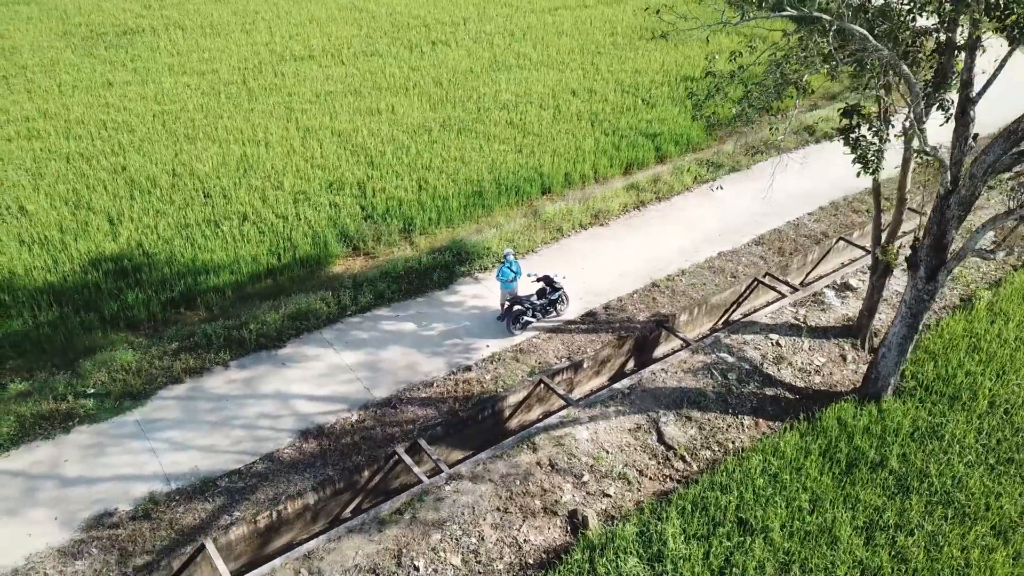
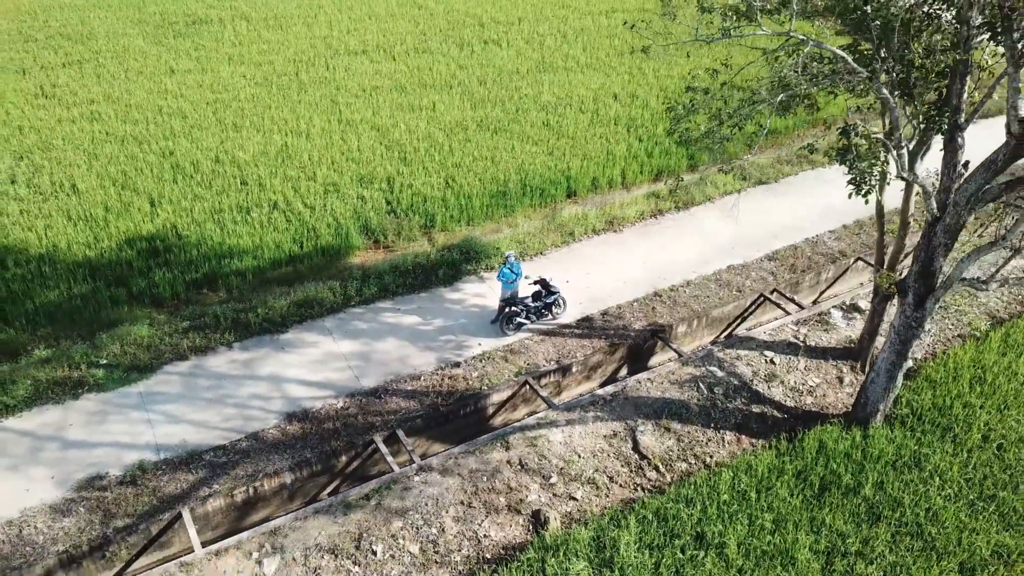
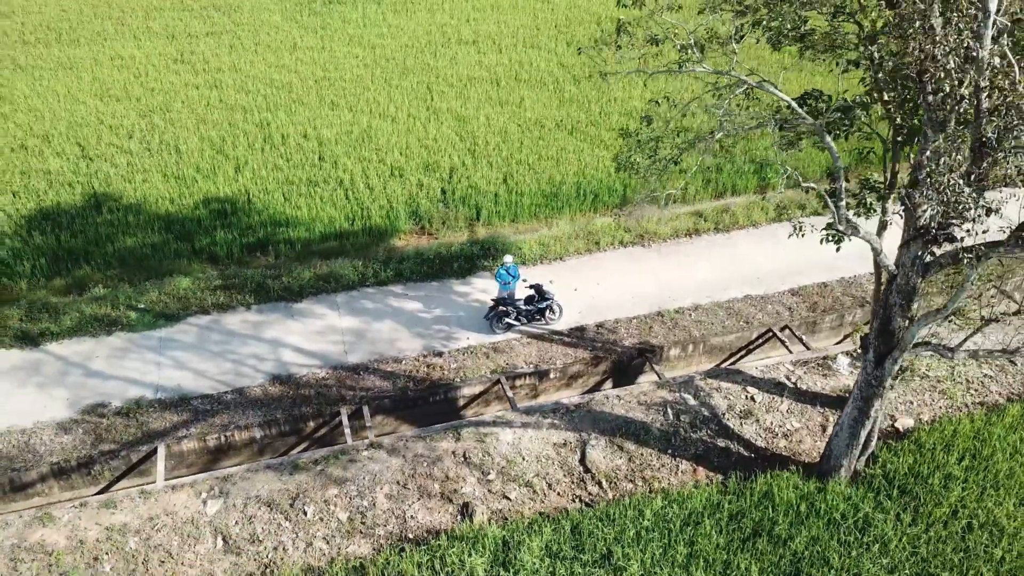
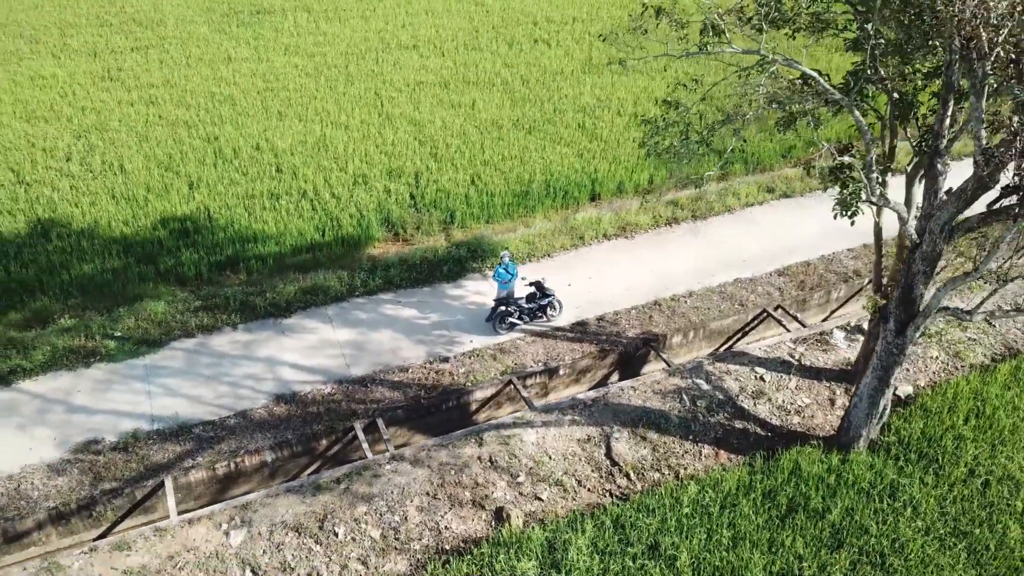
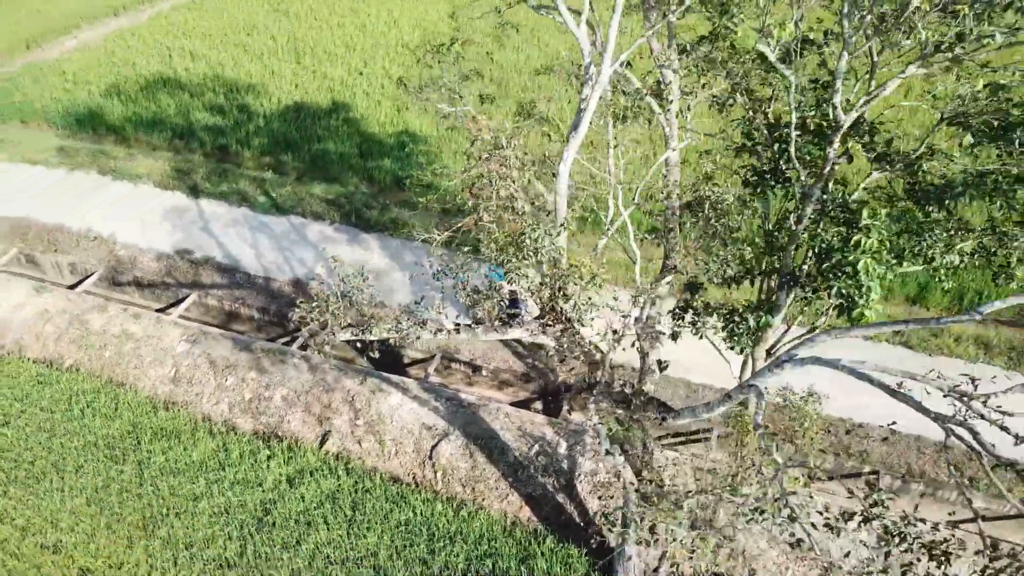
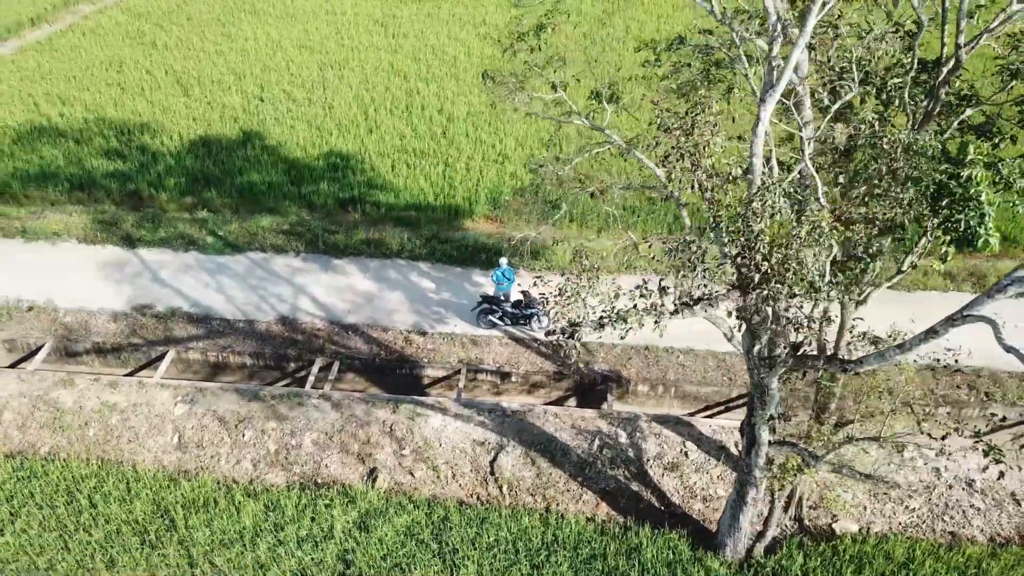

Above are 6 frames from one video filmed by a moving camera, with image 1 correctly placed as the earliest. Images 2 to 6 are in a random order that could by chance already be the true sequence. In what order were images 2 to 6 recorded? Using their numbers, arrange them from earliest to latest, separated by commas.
2, 4, 3, 6, 5
